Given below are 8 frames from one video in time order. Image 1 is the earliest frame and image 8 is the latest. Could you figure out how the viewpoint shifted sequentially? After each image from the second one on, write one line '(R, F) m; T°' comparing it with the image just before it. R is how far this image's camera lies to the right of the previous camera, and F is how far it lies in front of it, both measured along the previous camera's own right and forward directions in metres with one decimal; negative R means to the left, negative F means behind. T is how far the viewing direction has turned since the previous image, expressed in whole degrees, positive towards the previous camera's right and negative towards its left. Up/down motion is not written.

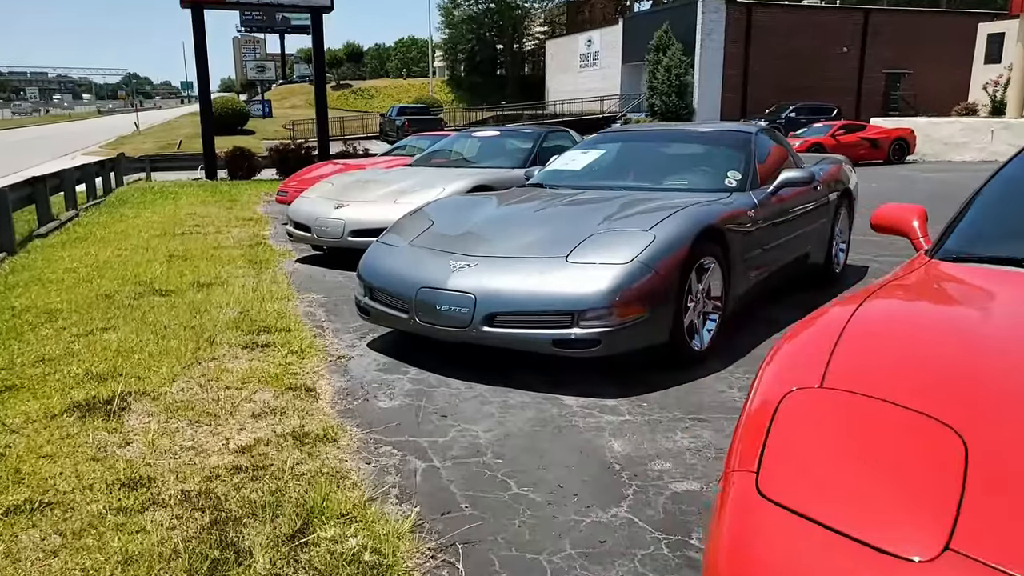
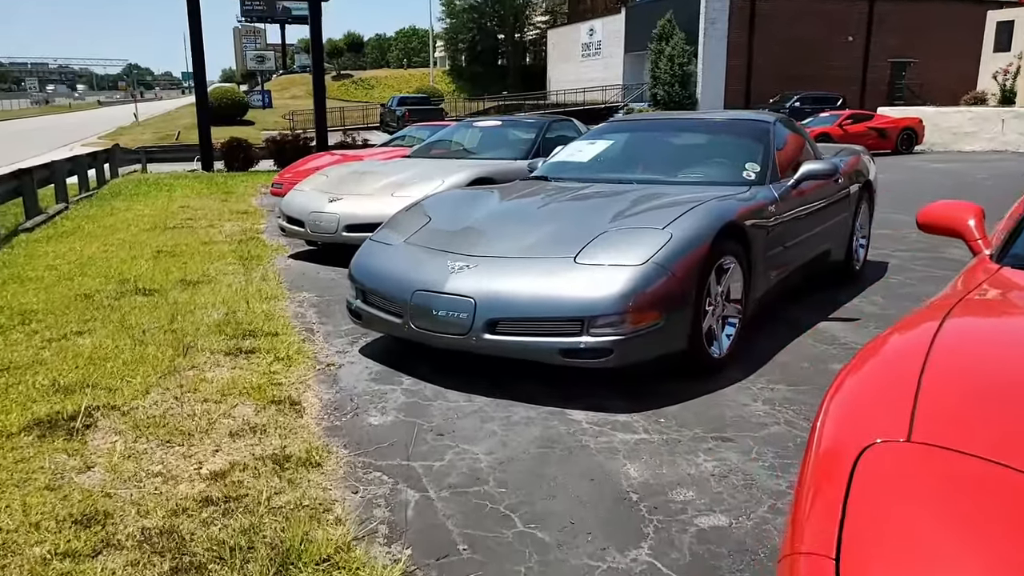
(0.0, +0.3) m; 0°
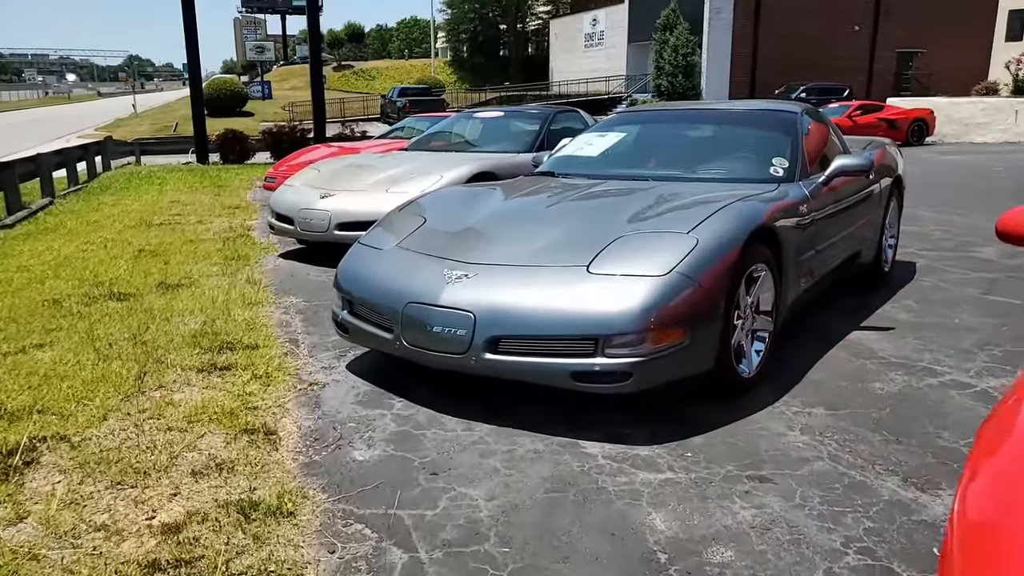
(0.0, +0.4) m; 0°
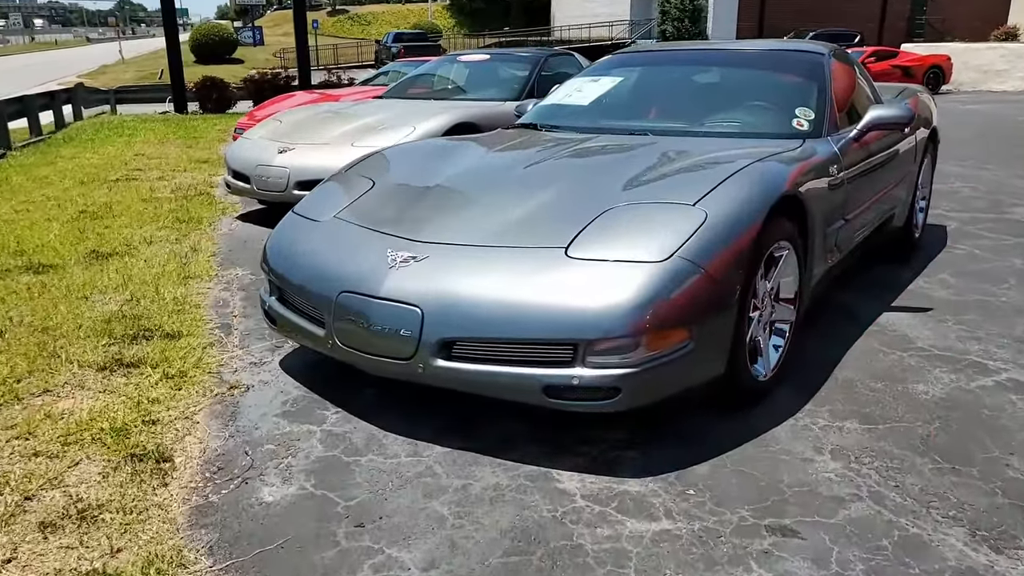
(+0.1, +0.7) m; 0°
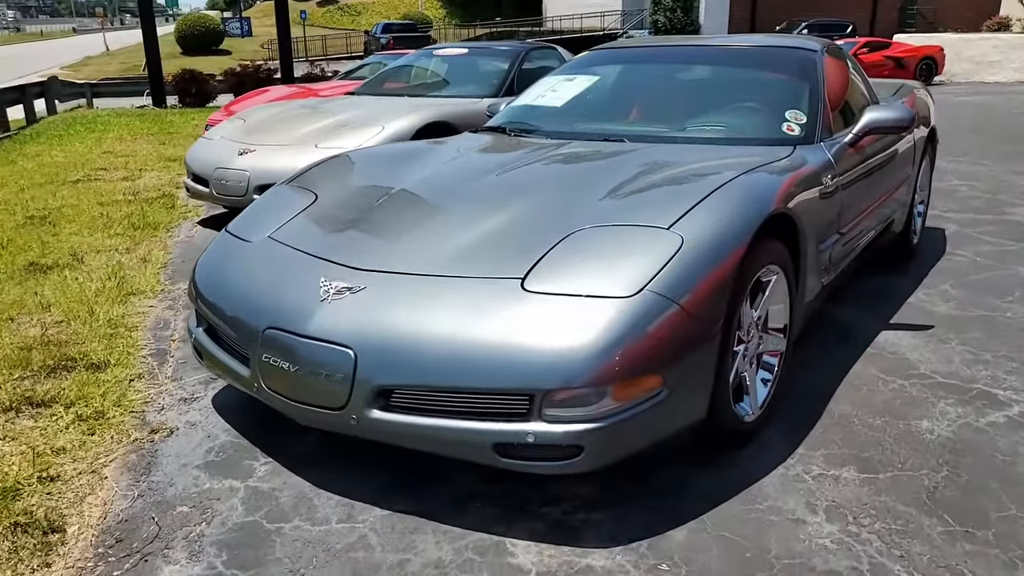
(+0.1, +0.3) m; 0°
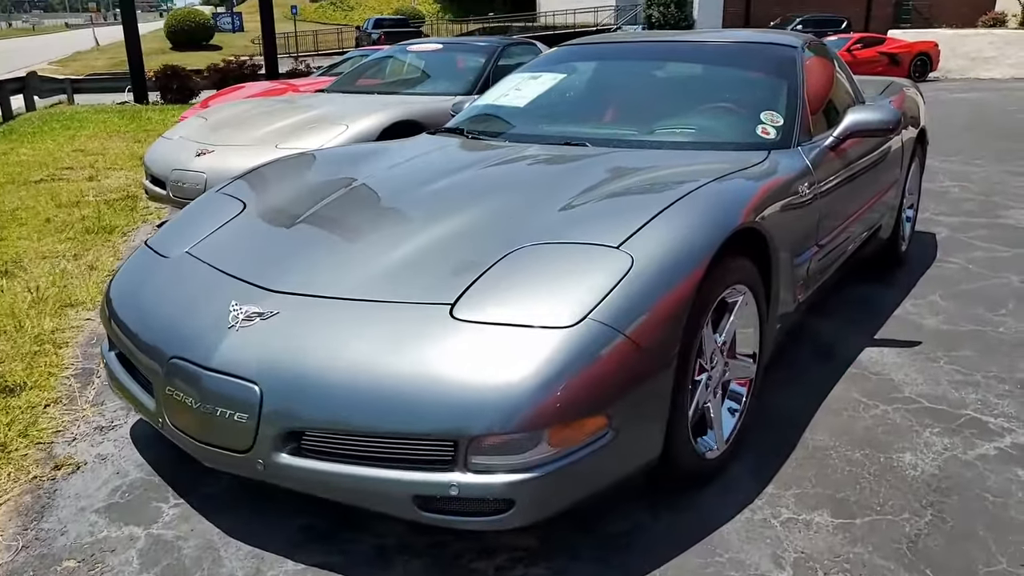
(+0.2, +0.3) m; 0°
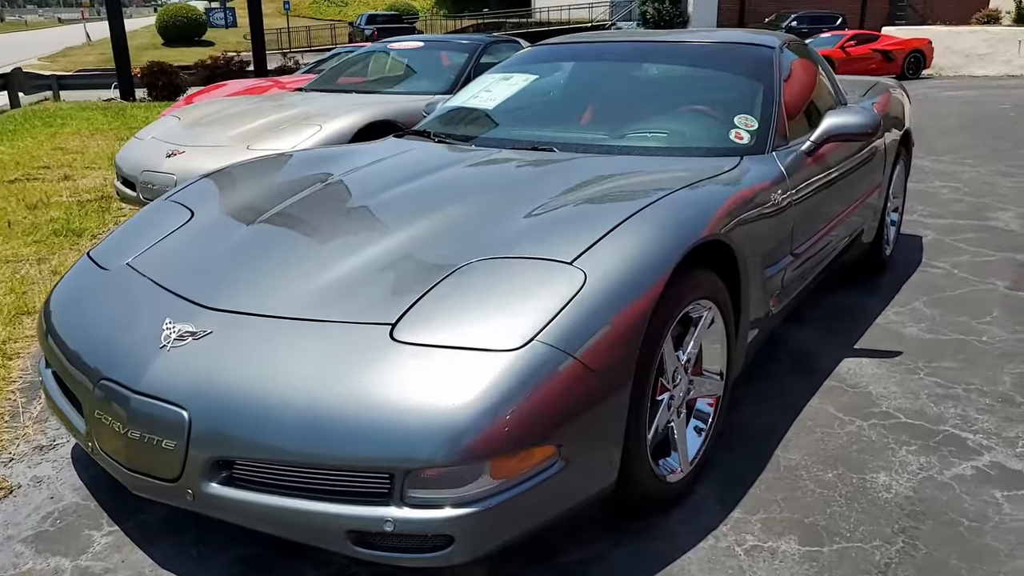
(+0.1, +0.1) m; 0°
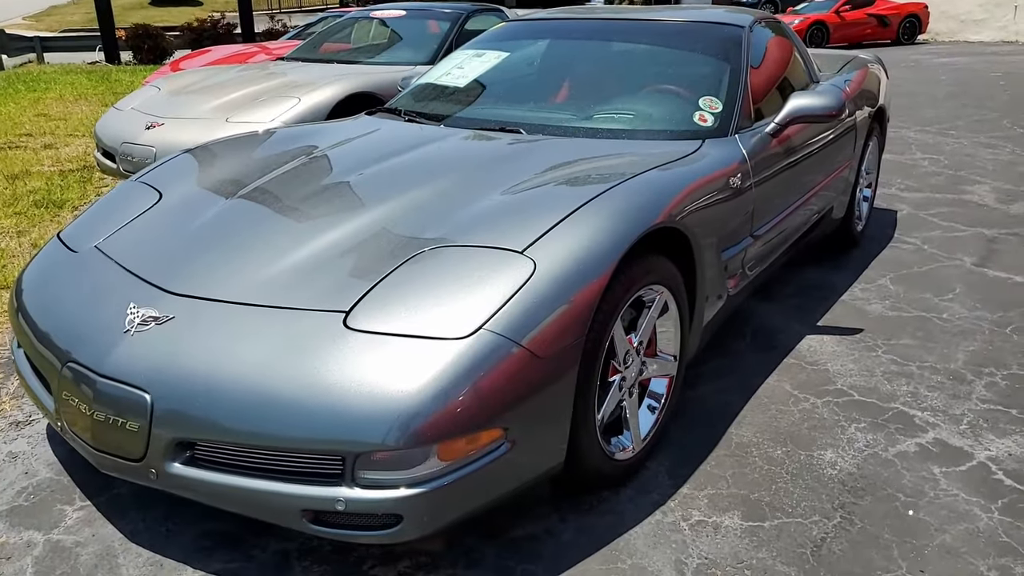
(+0.1, -0.1) m; 0°
